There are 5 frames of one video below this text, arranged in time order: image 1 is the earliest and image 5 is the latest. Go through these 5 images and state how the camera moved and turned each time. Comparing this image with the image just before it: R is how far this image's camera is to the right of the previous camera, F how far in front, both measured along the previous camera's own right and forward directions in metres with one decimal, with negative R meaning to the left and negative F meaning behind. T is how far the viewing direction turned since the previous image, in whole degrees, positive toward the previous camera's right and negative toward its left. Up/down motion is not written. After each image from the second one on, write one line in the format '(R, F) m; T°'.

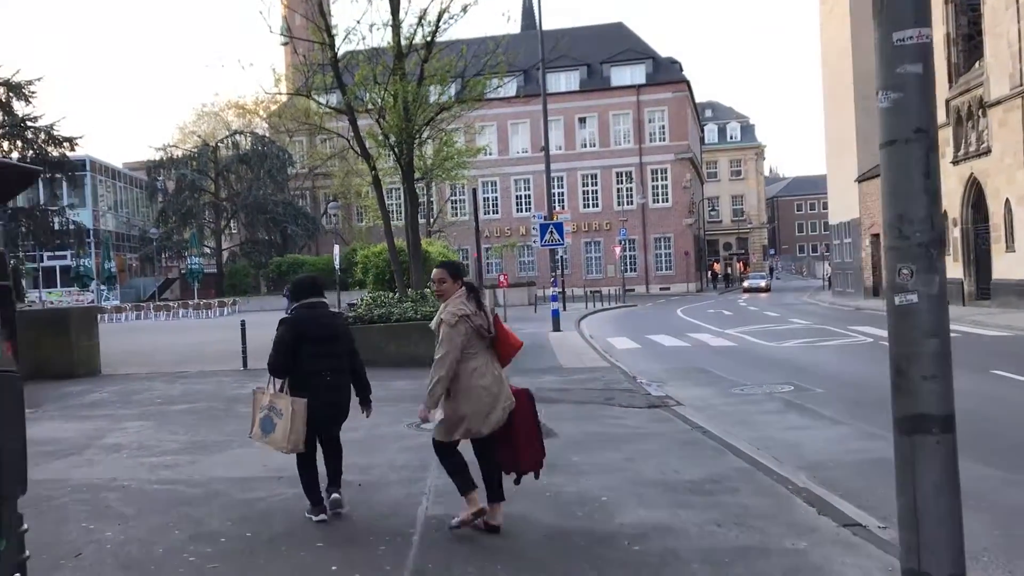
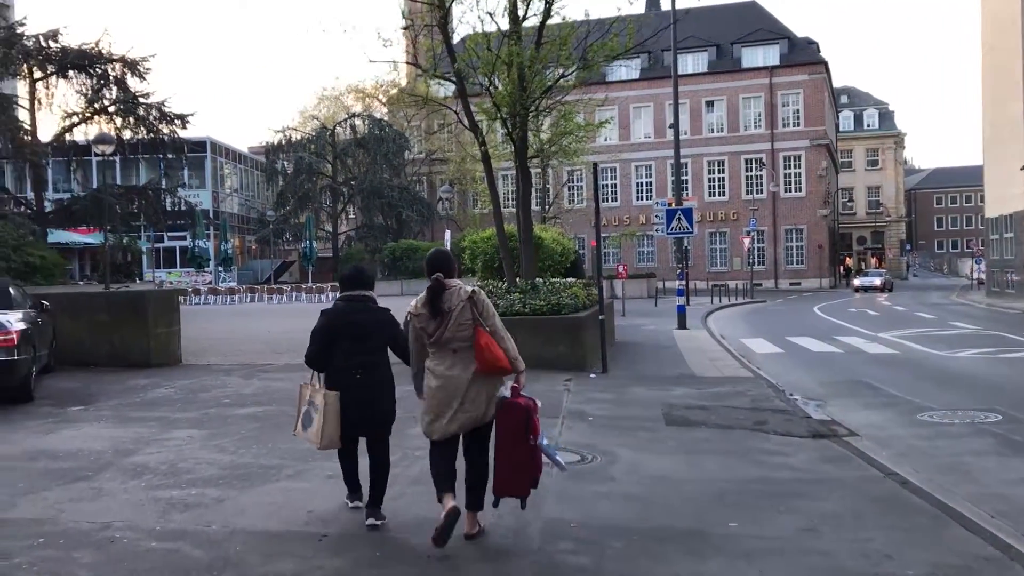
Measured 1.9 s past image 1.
(-0.1, +2.0) m; -7°
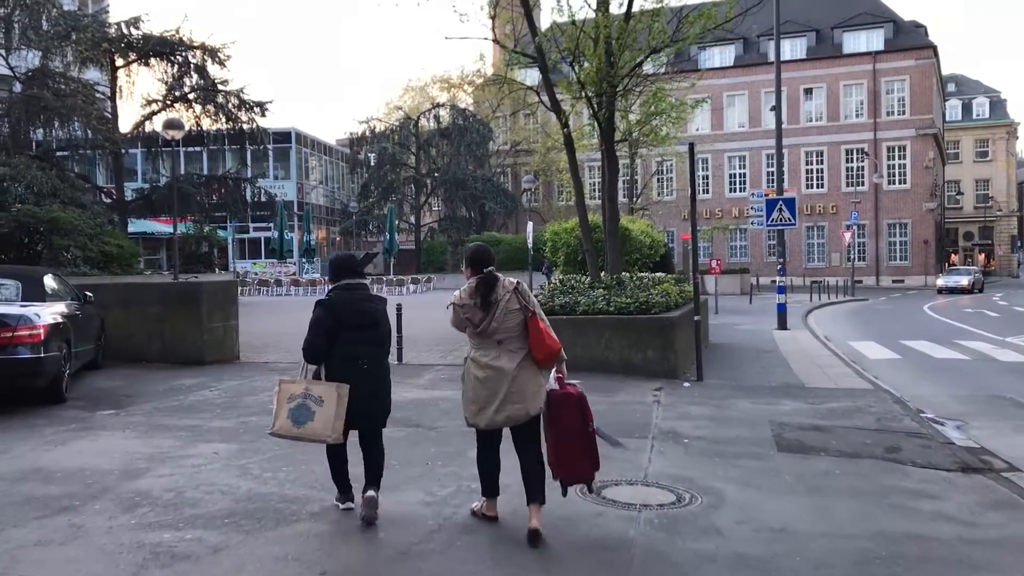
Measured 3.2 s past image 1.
(0.0, +1.3) m; -5°
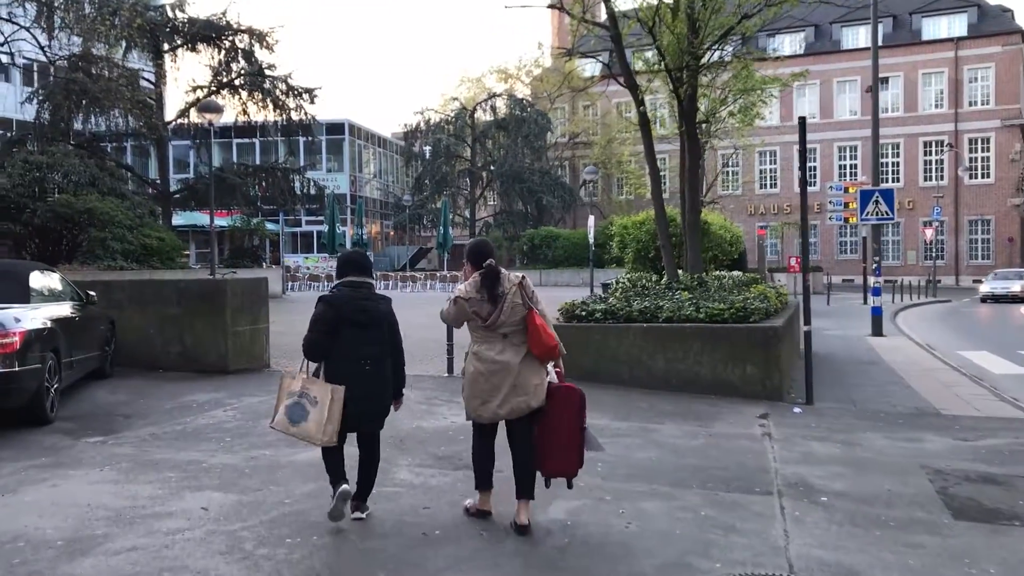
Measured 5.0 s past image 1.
(-0.2, +1.7) m; -3°
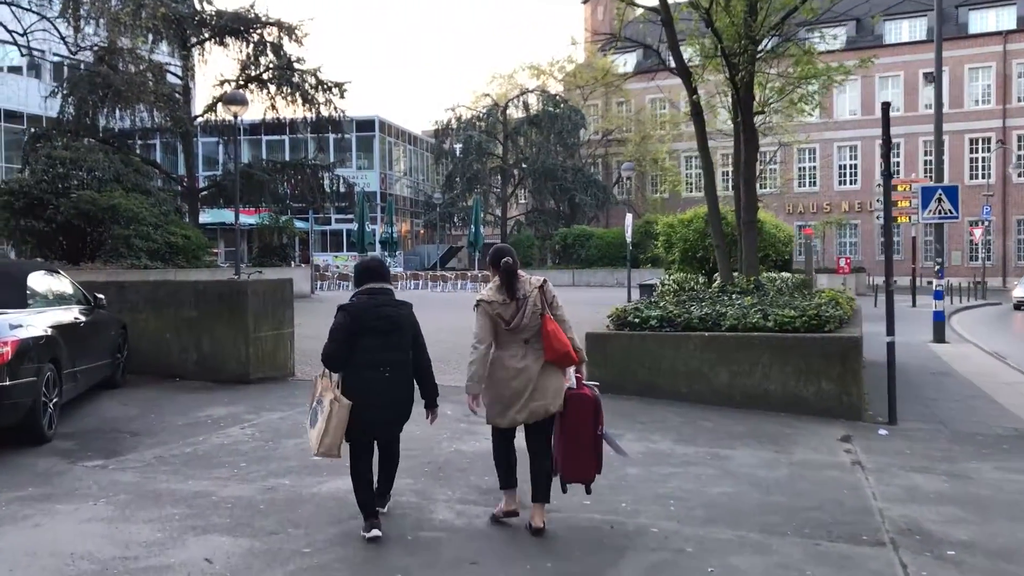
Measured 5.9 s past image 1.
(-0.2, +0.9) m; -2°
